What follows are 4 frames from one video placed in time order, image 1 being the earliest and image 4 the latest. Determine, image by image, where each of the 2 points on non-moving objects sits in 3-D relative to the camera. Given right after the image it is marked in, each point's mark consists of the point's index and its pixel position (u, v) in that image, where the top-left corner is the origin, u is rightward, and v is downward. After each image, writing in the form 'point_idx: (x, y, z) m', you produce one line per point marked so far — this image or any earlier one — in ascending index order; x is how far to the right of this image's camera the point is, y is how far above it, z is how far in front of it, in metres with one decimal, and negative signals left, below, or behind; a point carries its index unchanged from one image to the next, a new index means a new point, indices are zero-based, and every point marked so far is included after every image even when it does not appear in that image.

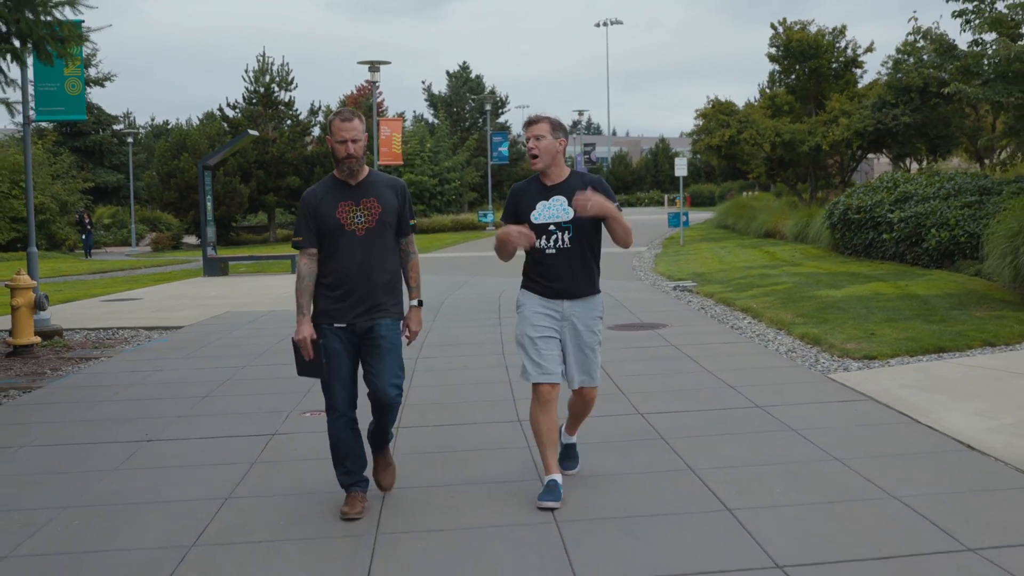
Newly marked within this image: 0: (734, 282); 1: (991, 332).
0: (+2.6, +0.1, +14.8) m
1: (+3.6, -0.3, +9.4) m
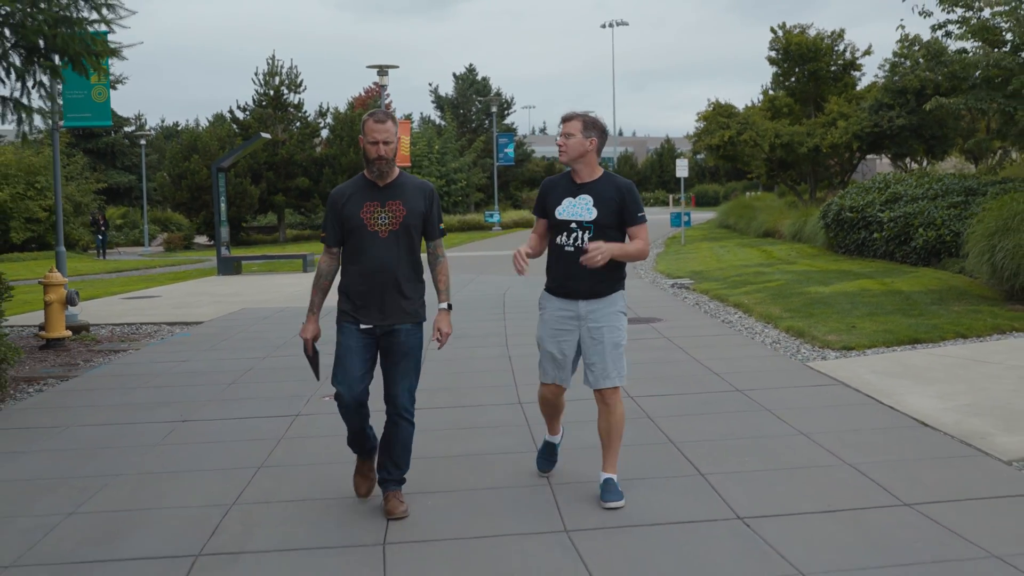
0: (+2.7, +0.1, +15.4) m
1: (+3.6, -0.3, +10.0) m
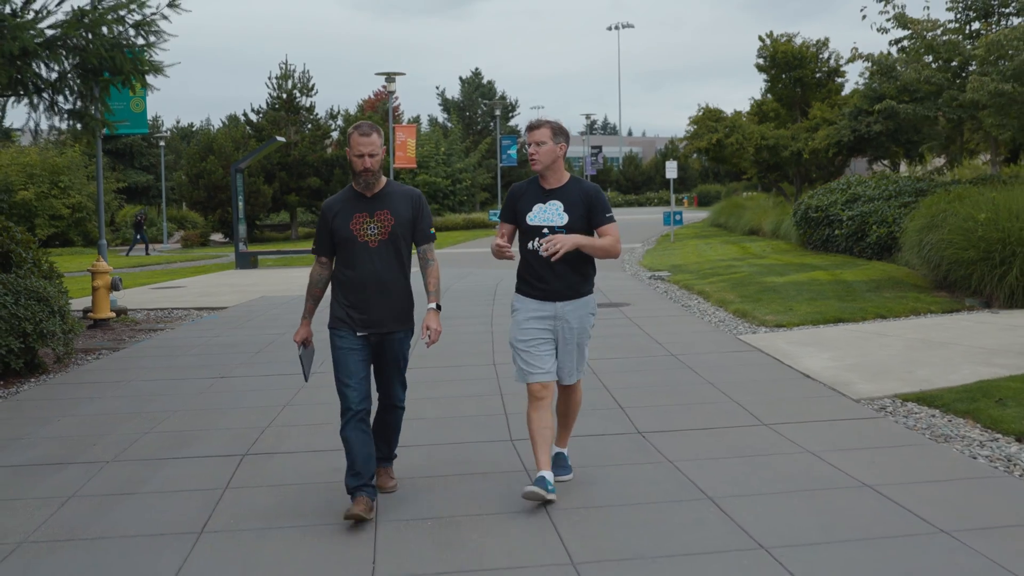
0: (+2.6, +0.2, +17.0) m
1: (+3.5, -0.2, +11.6) m
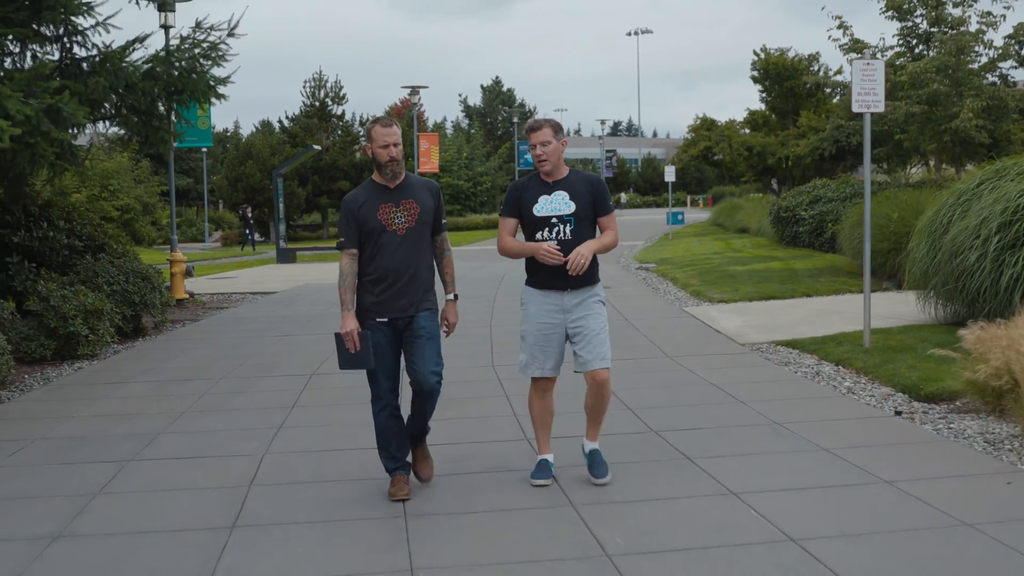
0: (+2.7, +0.4, +19.7) m
1: (+3.5, 0.0, +14.2) m
